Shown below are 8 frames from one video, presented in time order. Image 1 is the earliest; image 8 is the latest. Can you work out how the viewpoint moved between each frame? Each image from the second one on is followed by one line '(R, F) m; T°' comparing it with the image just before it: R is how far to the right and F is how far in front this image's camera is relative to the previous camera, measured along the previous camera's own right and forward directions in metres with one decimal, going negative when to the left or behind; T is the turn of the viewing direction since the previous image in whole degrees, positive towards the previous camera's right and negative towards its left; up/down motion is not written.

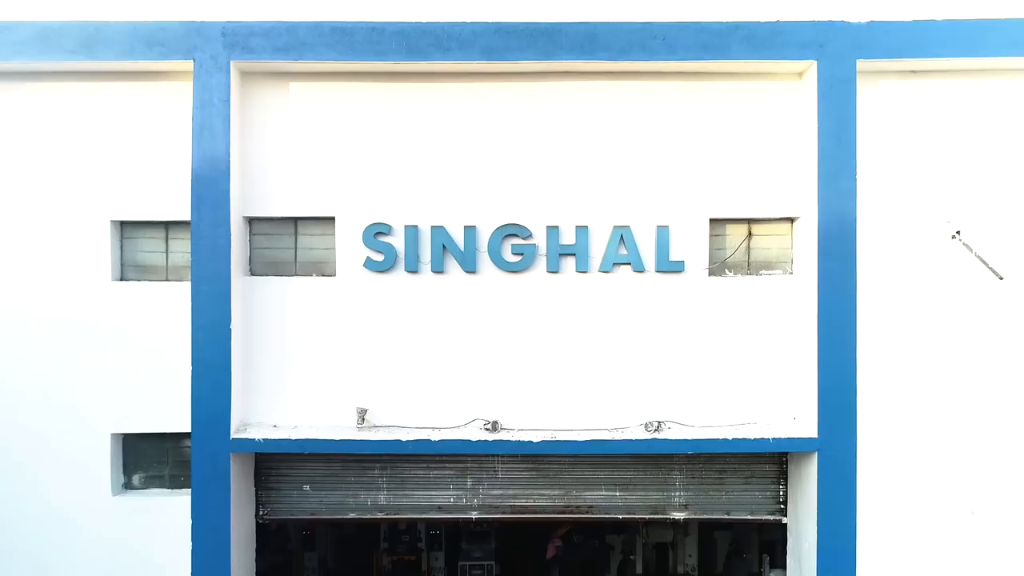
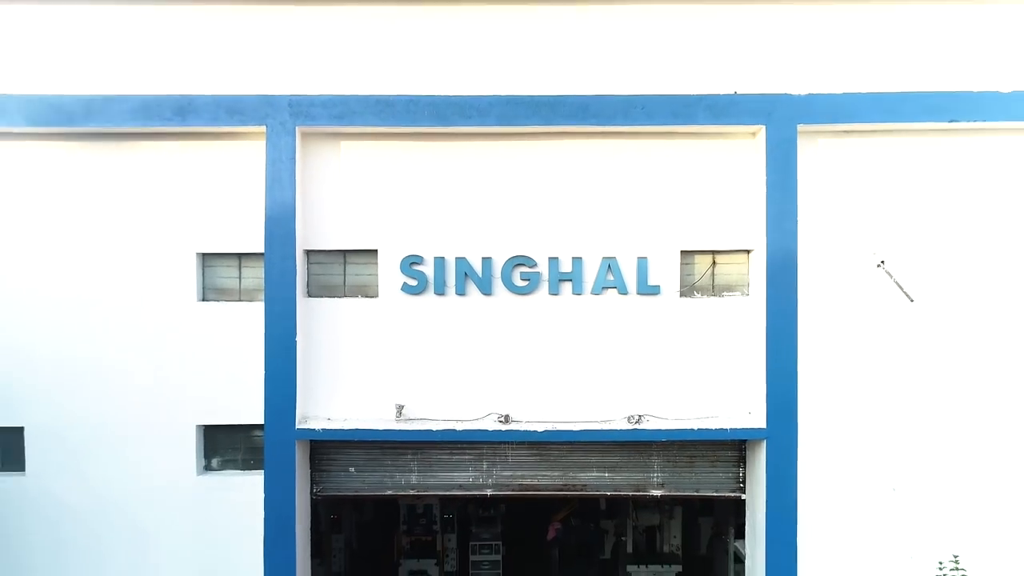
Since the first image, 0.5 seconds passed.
(0.0, -0.5) m; 0°
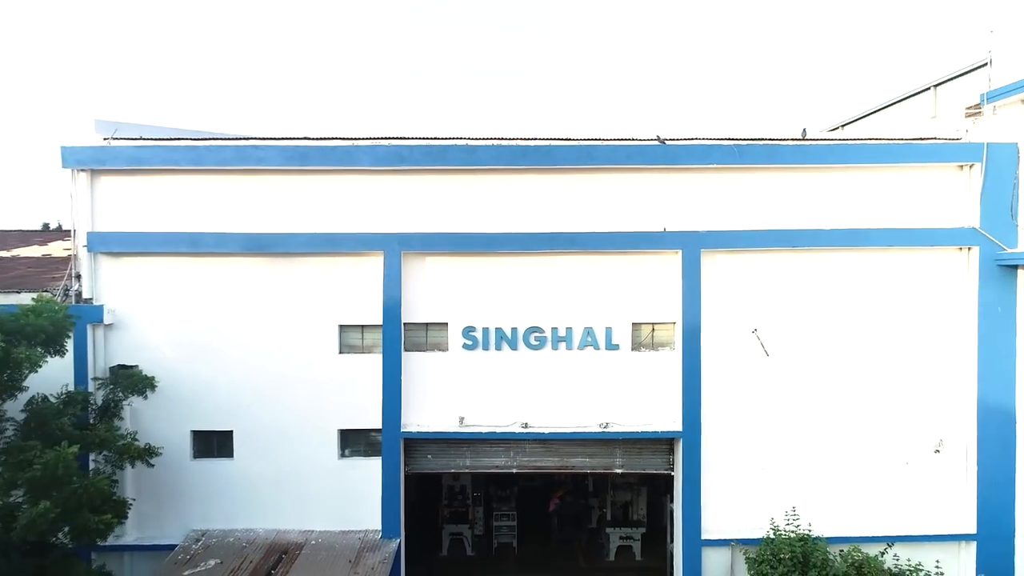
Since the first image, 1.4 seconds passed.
(-0.1, -1.6) m; 0°
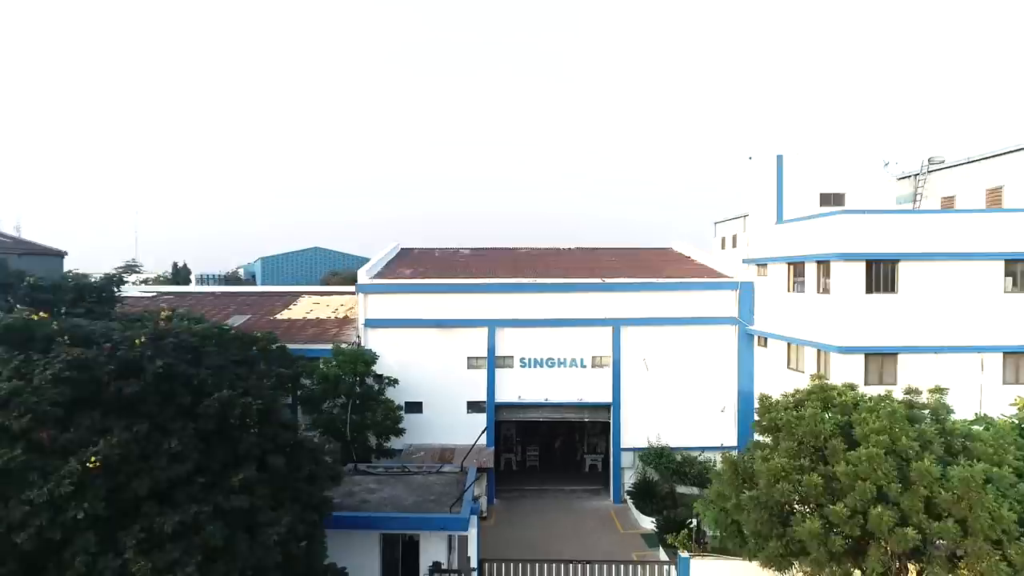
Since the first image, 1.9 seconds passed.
(-0.4, -5.4) m; 0°
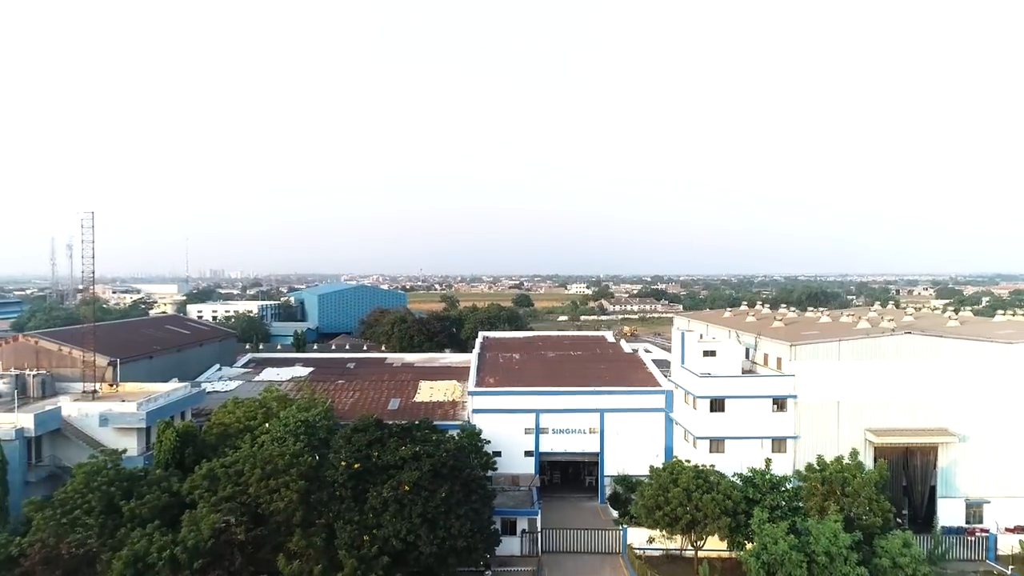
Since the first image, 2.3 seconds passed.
(-0.8, -8.7) m; 0°
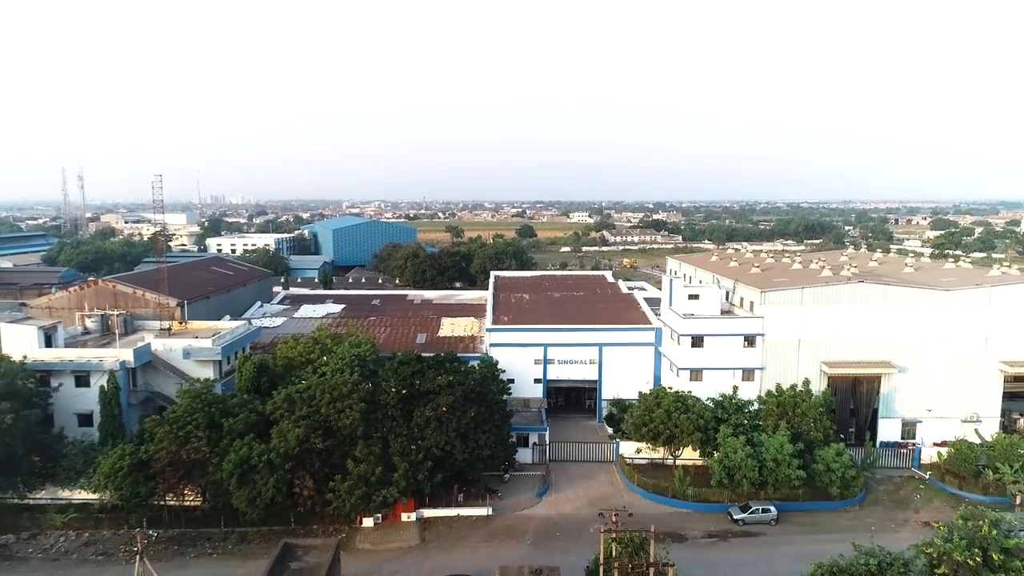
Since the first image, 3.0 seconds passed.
(-0.3, -2.8) m; 0°
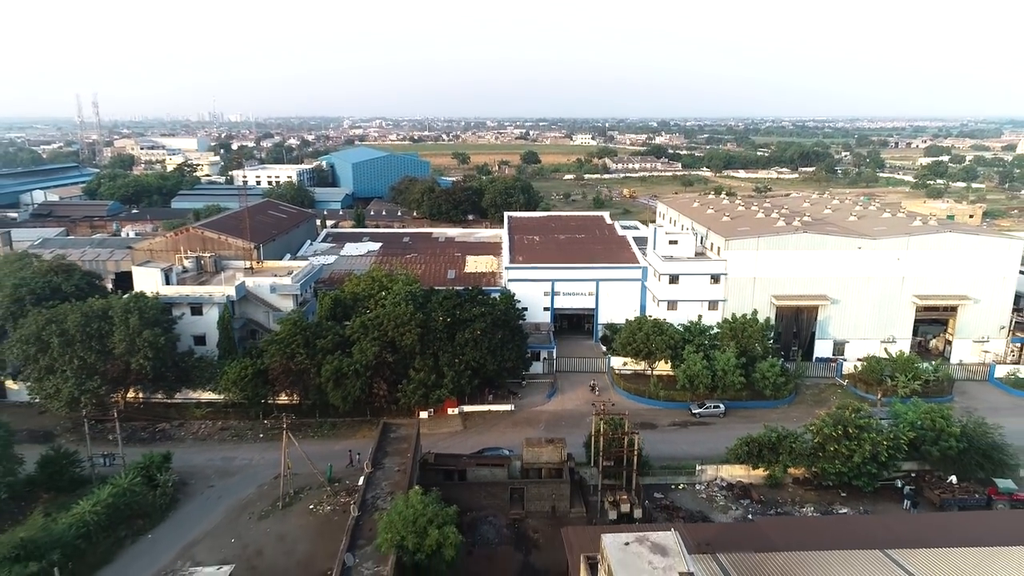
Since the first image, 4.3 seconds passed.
(-0.4, -4.8) m; 0°
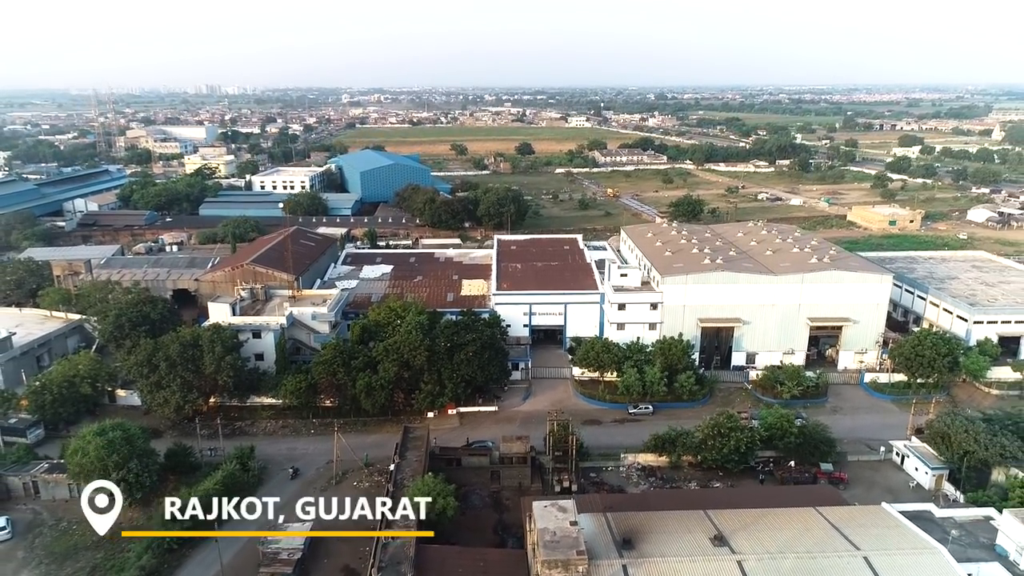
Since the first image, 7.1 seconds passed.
(+0.6, -6.9) m; 0°
